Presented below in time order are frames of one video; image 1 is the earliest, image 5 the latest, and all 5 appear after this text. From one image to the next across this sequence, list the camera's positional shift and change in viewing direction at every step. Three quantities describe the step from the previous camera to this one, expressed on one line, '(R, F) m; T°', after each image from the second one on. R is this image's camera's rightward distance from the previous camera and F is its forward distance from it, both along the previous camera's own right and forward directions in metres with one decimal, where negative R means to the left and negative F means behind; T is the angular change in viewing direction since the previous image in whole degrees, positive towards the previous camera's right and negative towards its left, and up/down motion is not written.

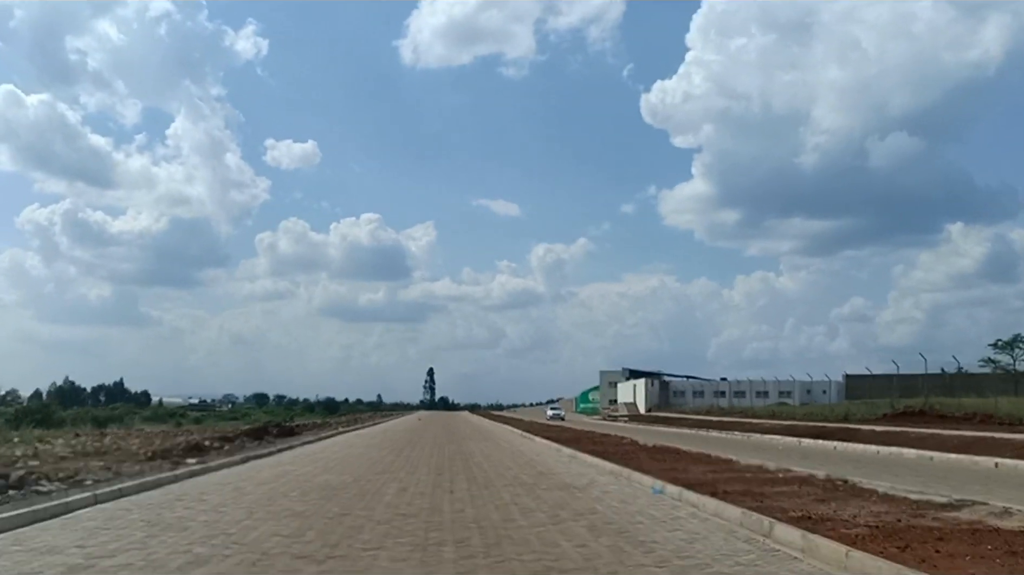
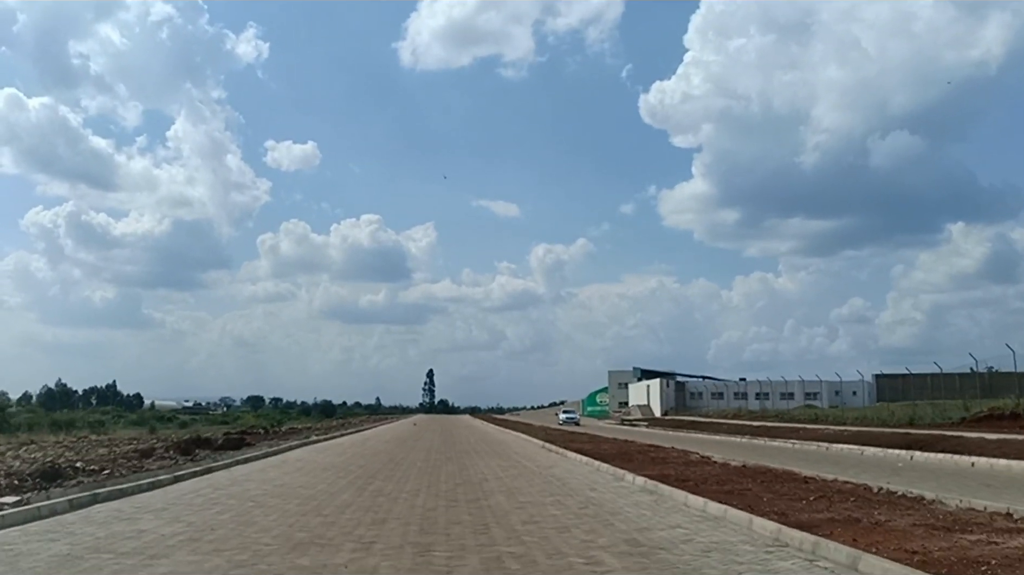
(0.0, +0.4) m; 0°
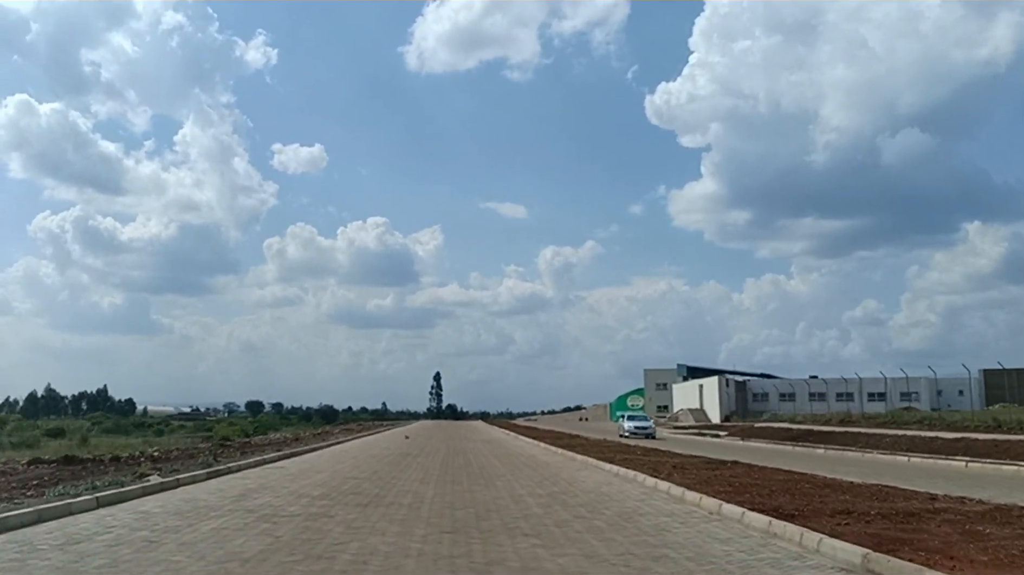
(-0.1, +2.0) m; 0°
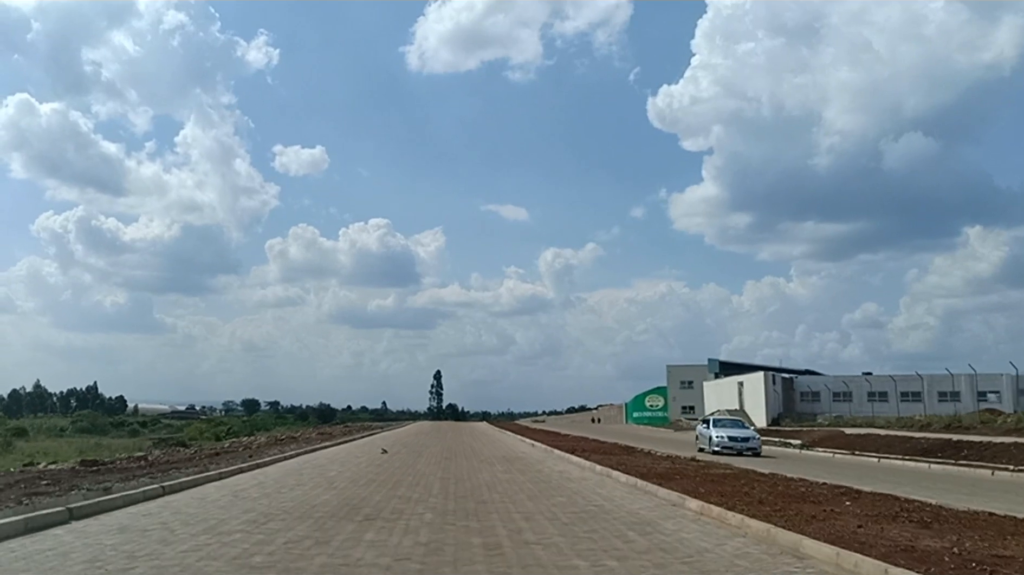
(+0.3, -0.9) m; 0°
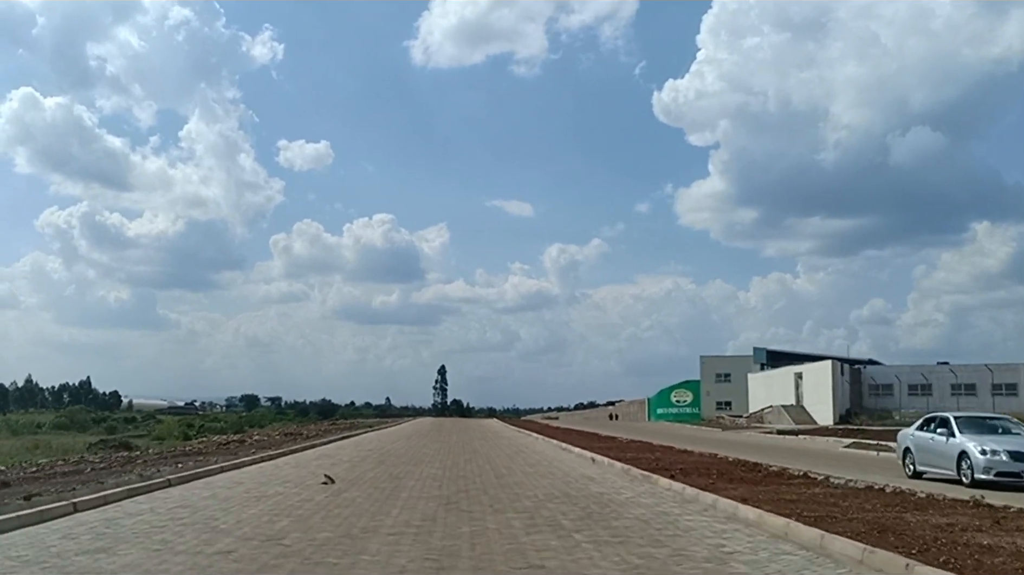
(-0.2, +1.2) m; 0°
